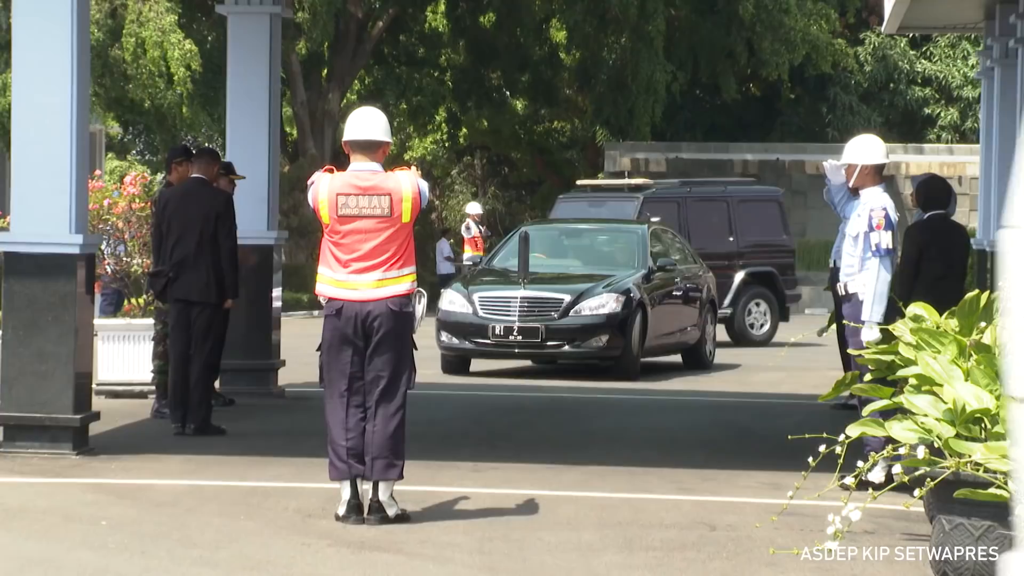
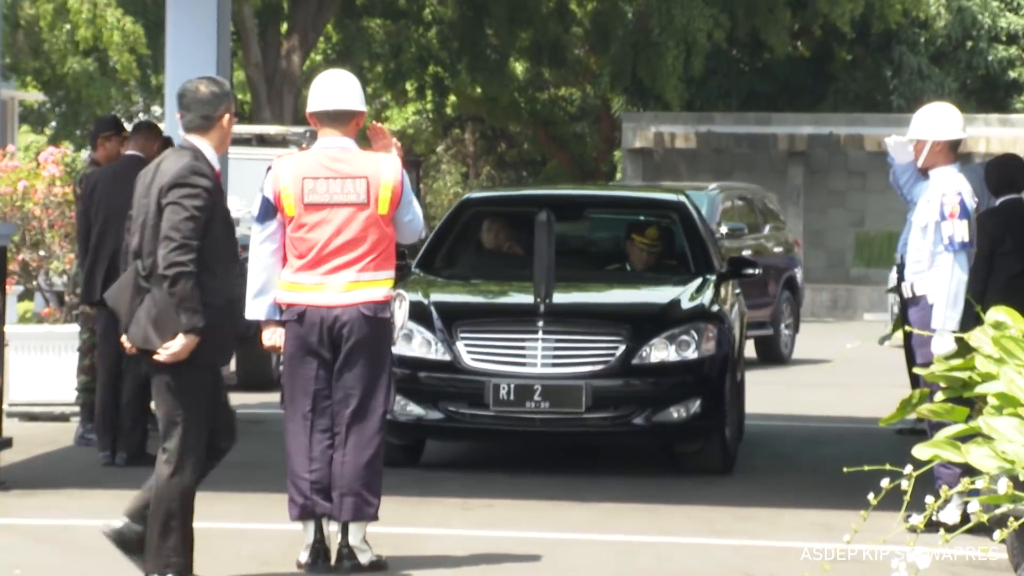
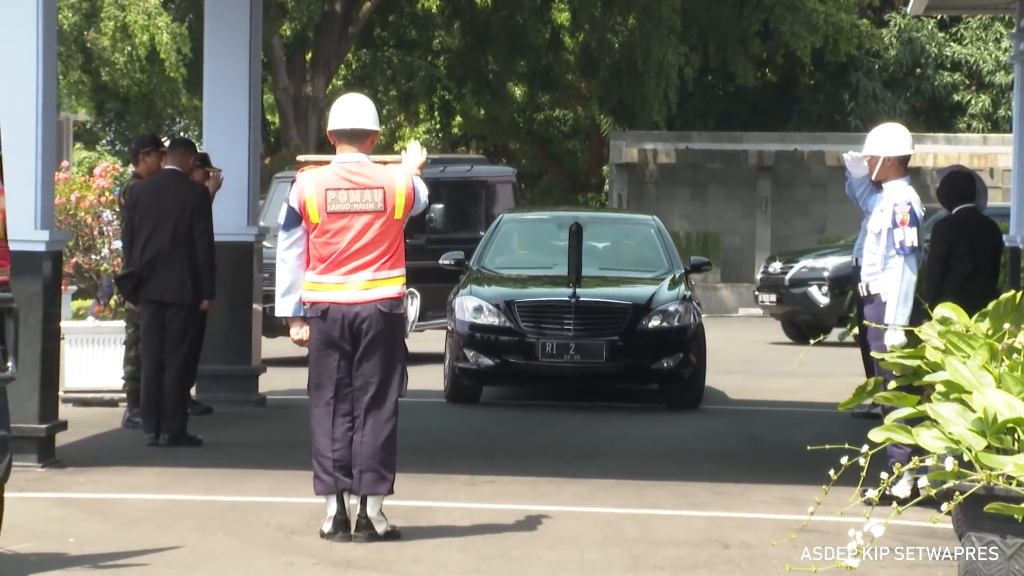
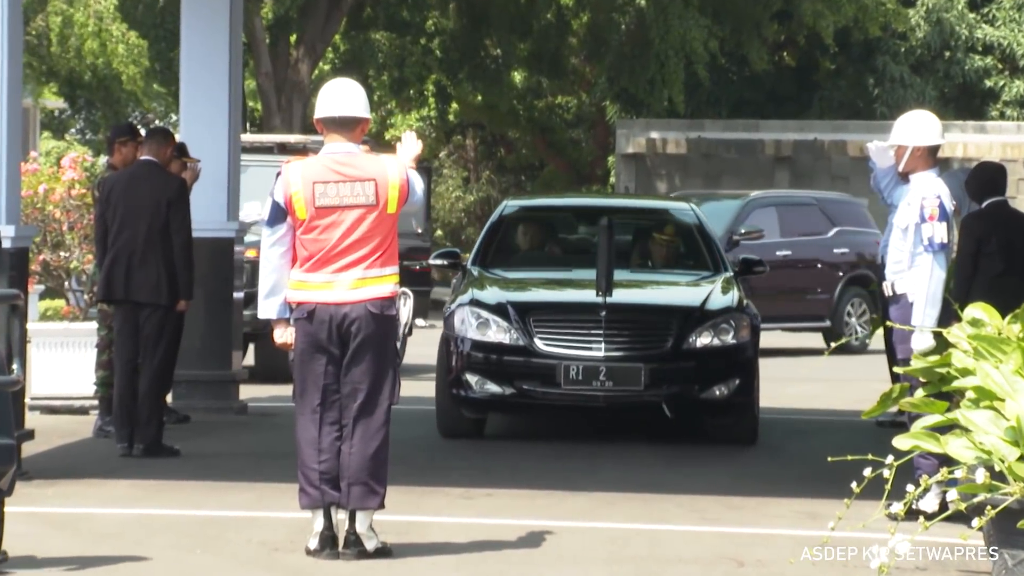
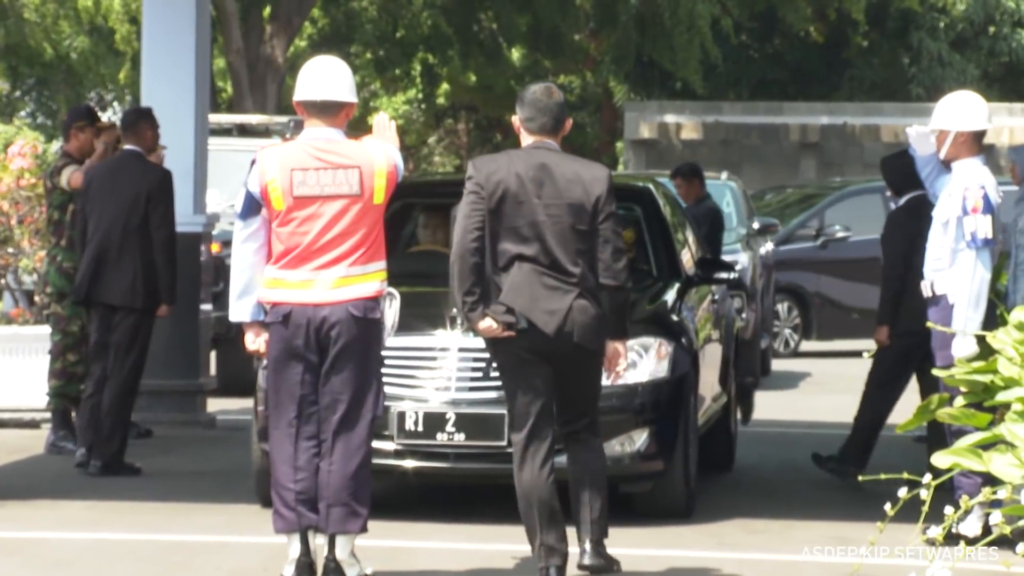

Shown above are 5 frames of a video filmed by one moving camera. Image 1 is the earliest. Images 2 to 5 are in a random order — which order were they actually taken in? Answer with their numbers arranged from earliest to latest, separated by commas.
3, 4, 2, 5
